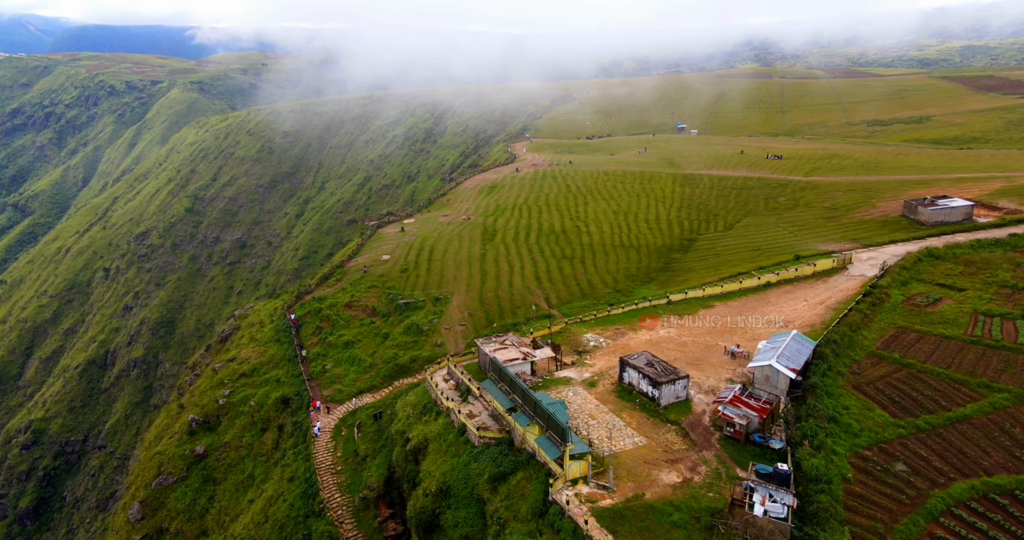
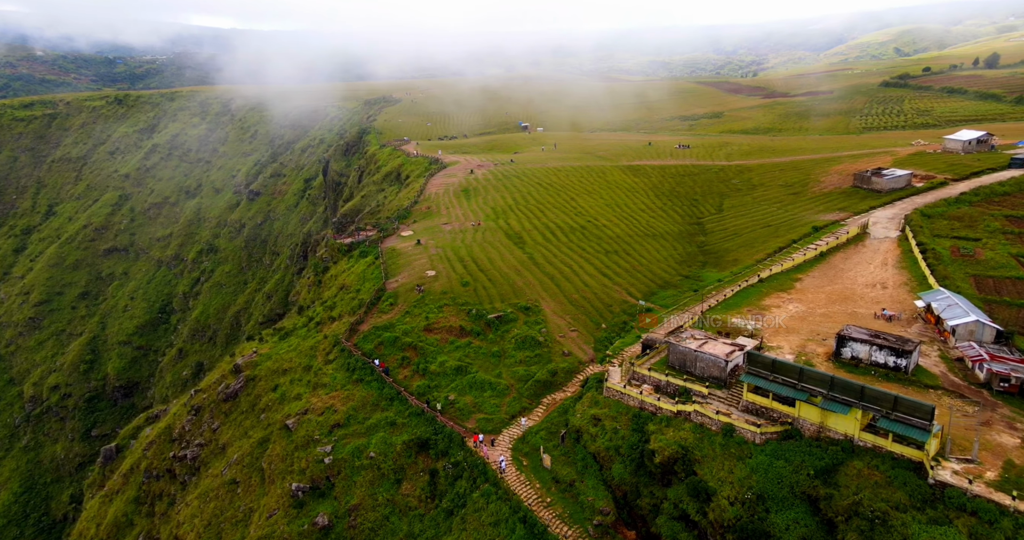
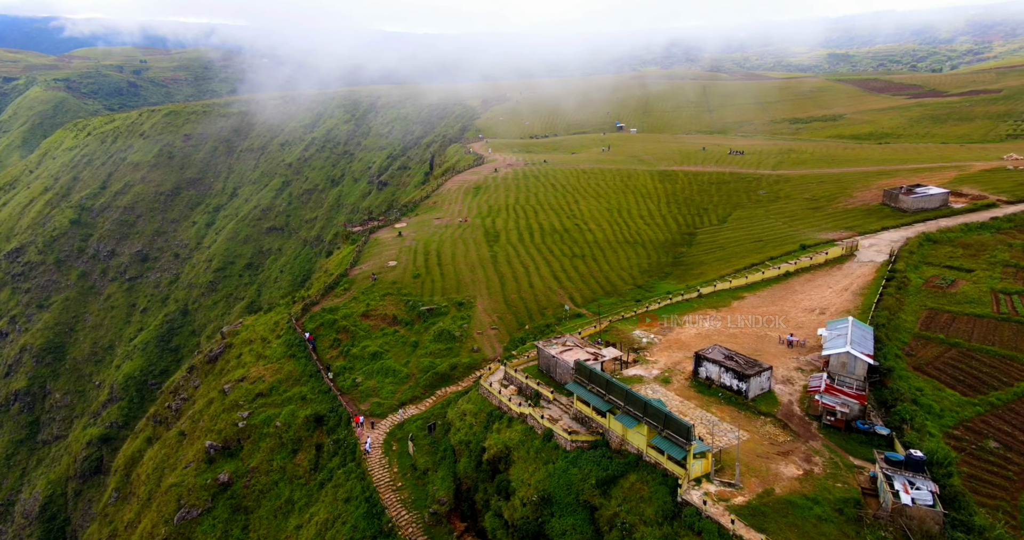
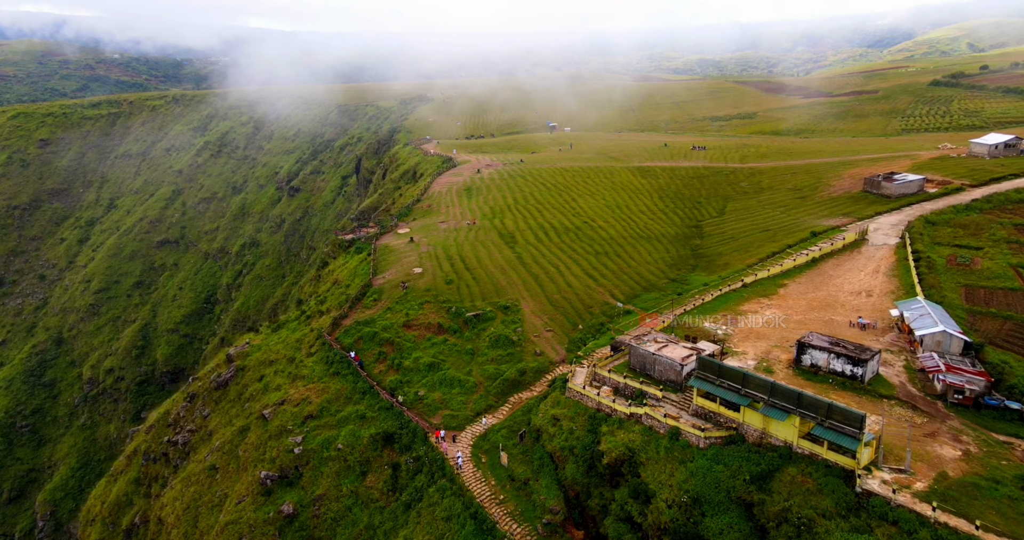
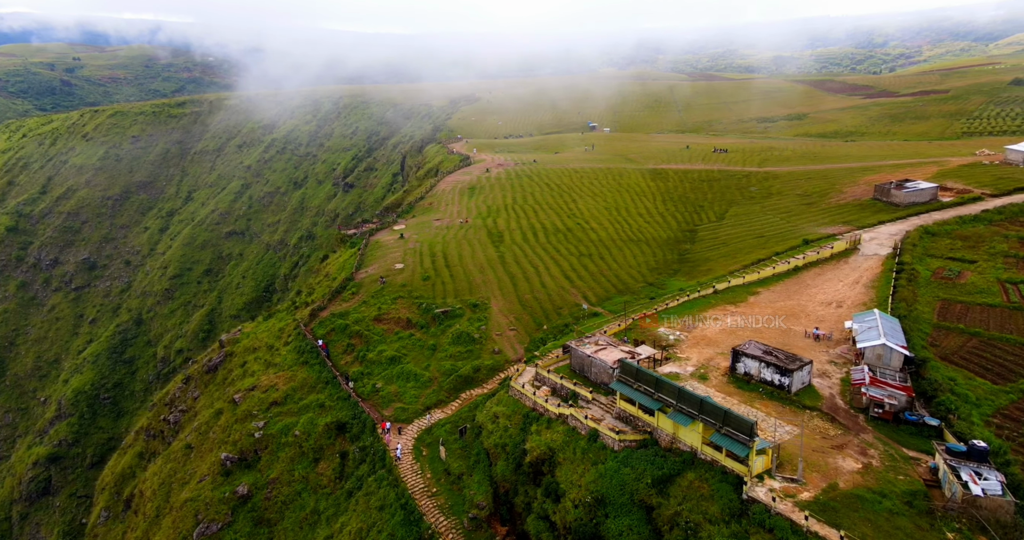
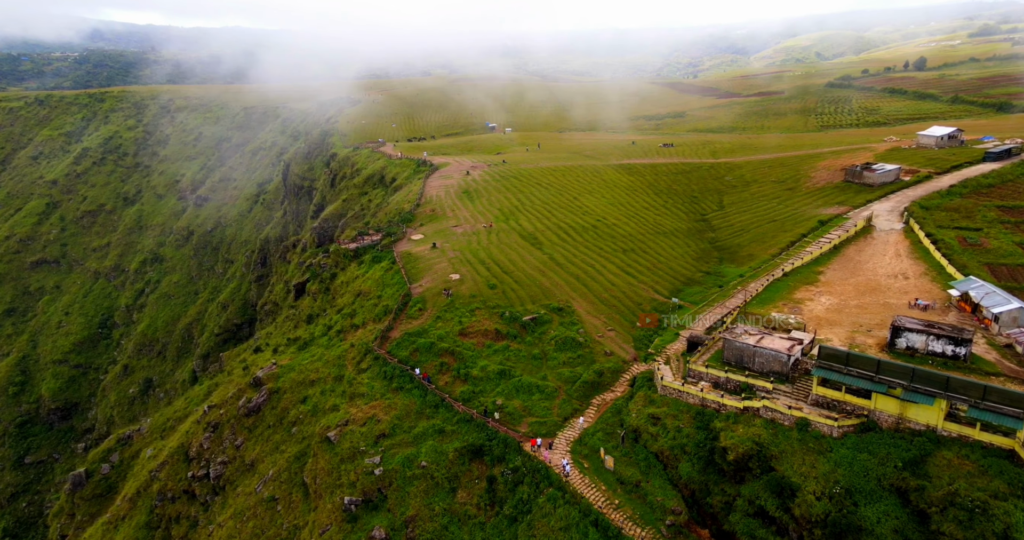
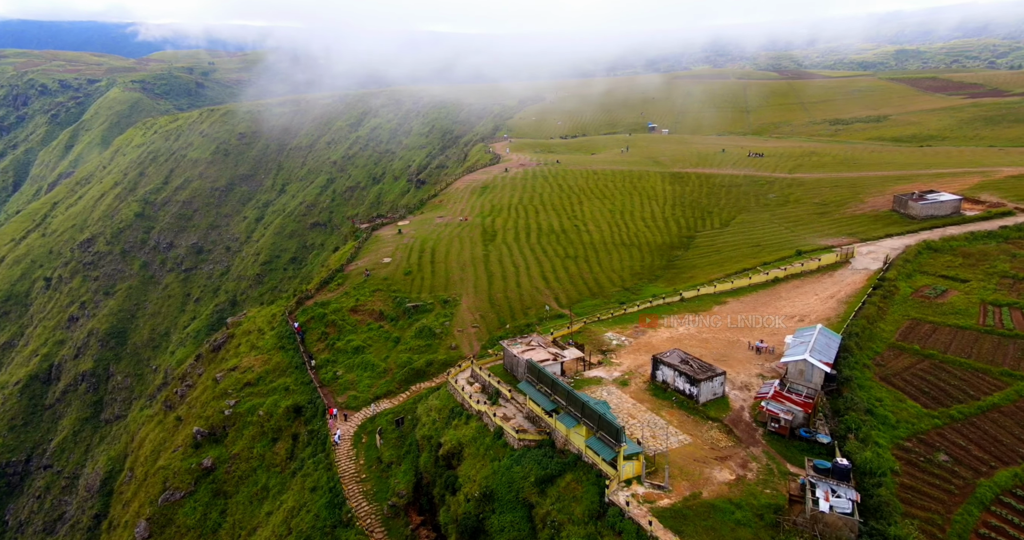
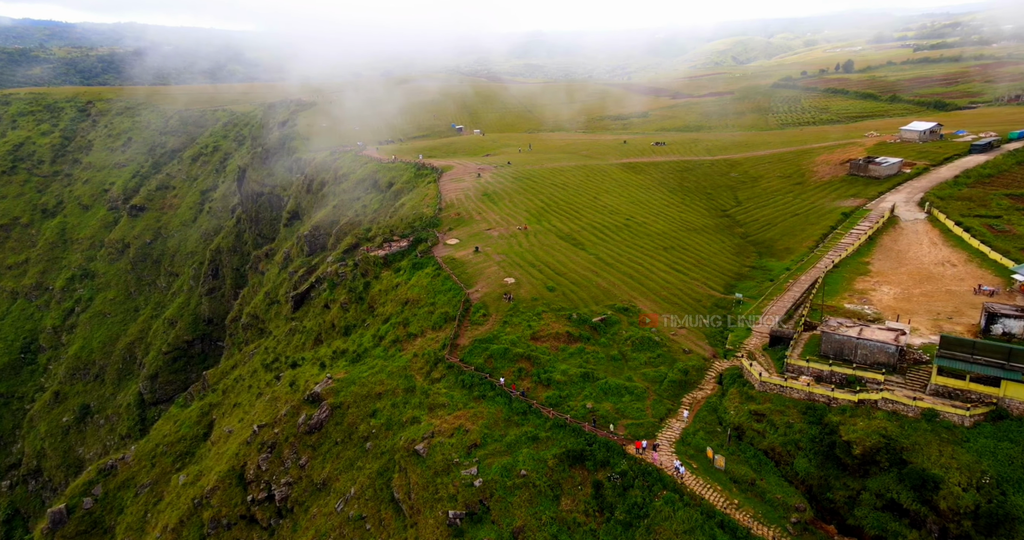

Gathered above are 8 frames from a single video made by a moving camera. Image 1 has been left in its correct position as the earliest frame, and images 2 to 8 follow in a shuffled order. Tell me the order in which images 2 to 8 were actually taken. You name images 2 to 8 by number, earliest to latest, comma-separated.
7, 3, 5, 4, 2, 6, 8
